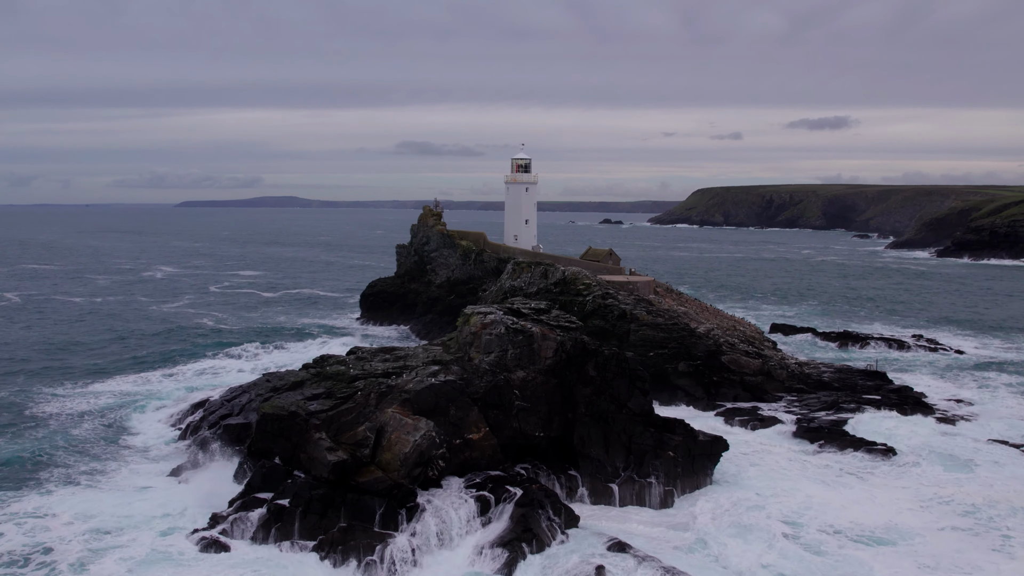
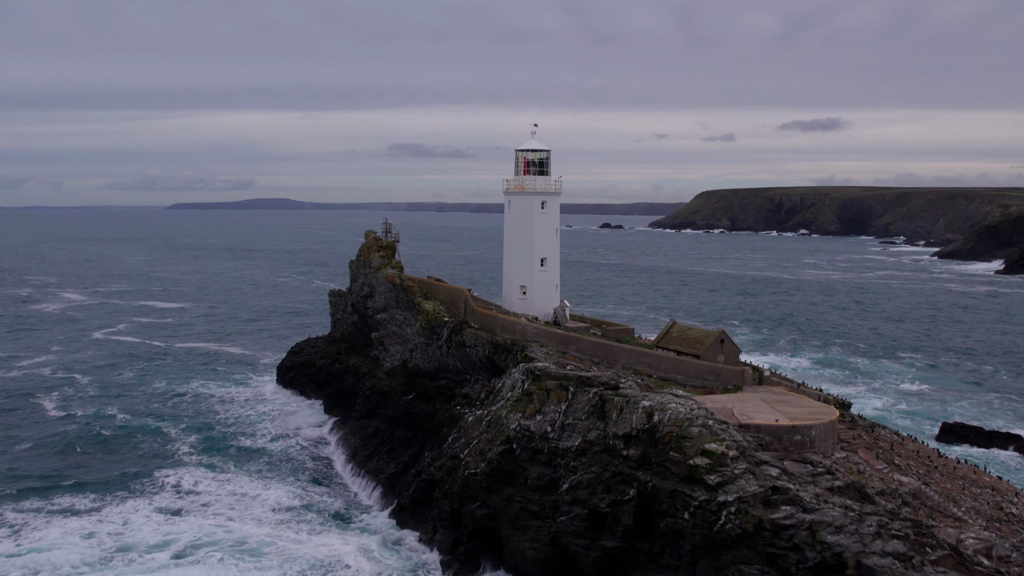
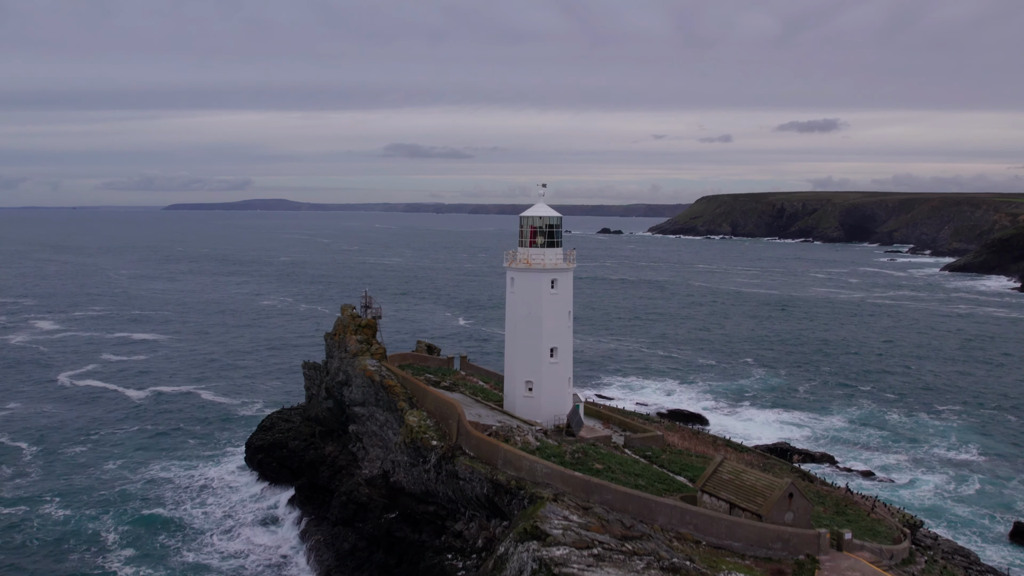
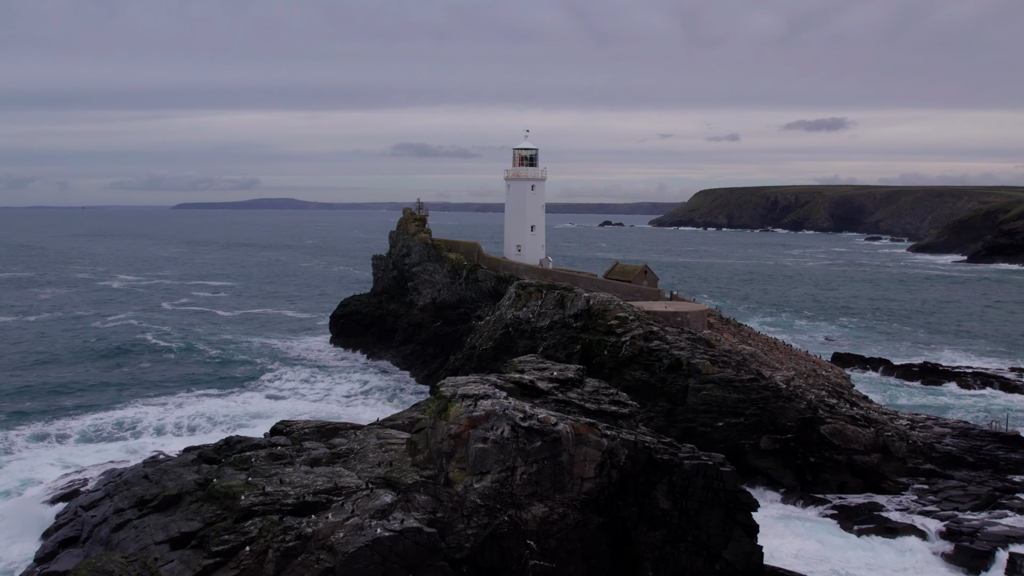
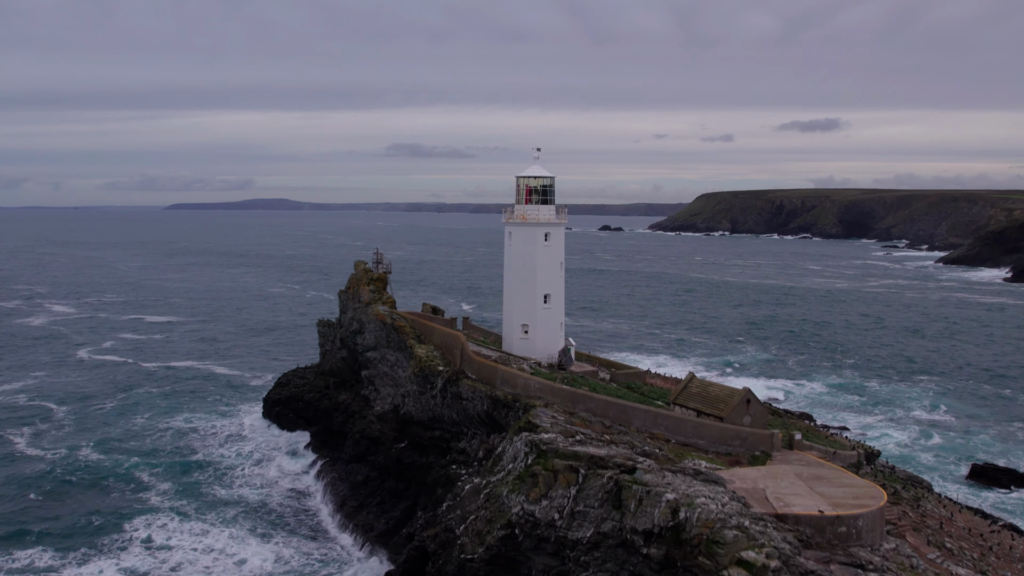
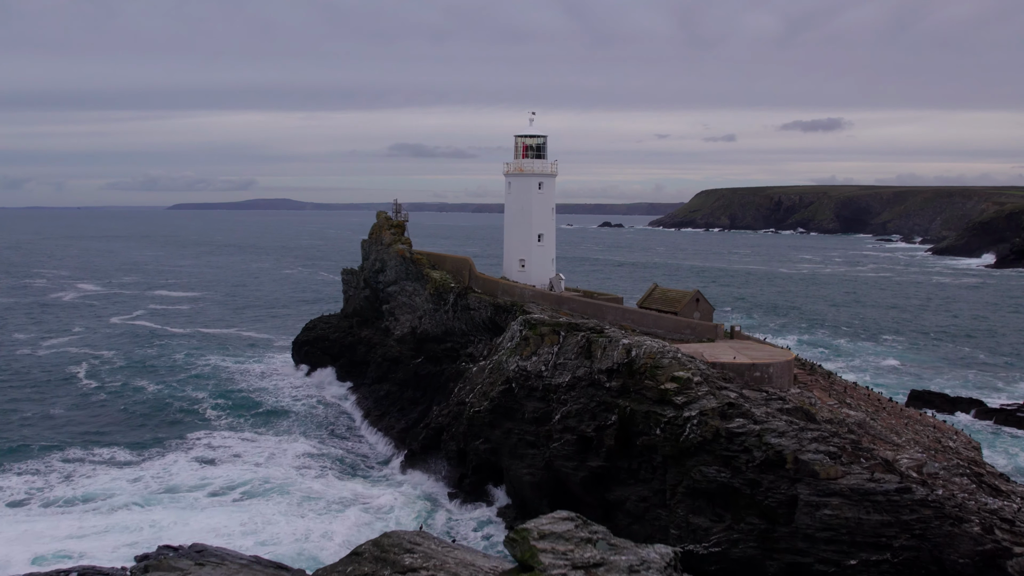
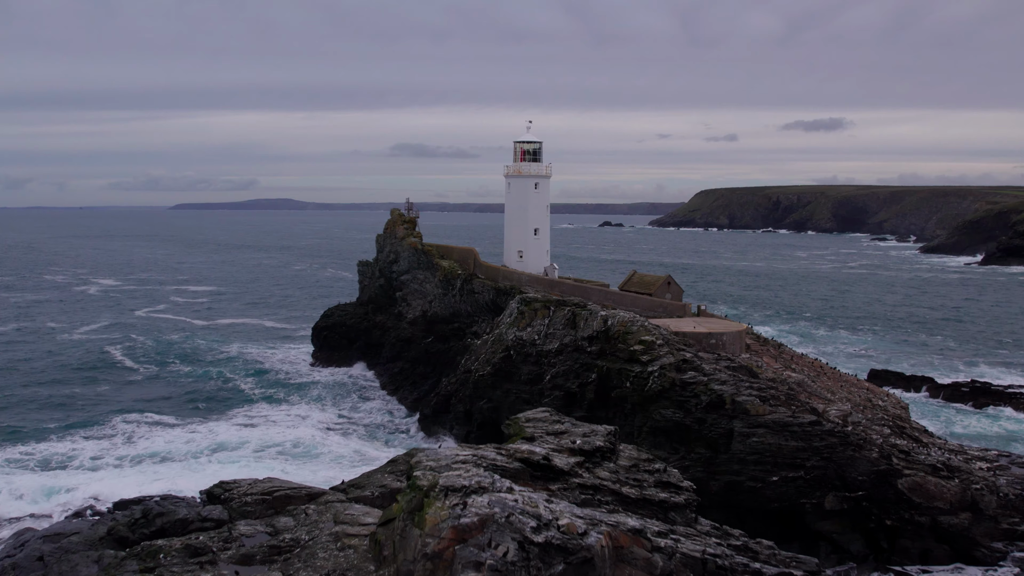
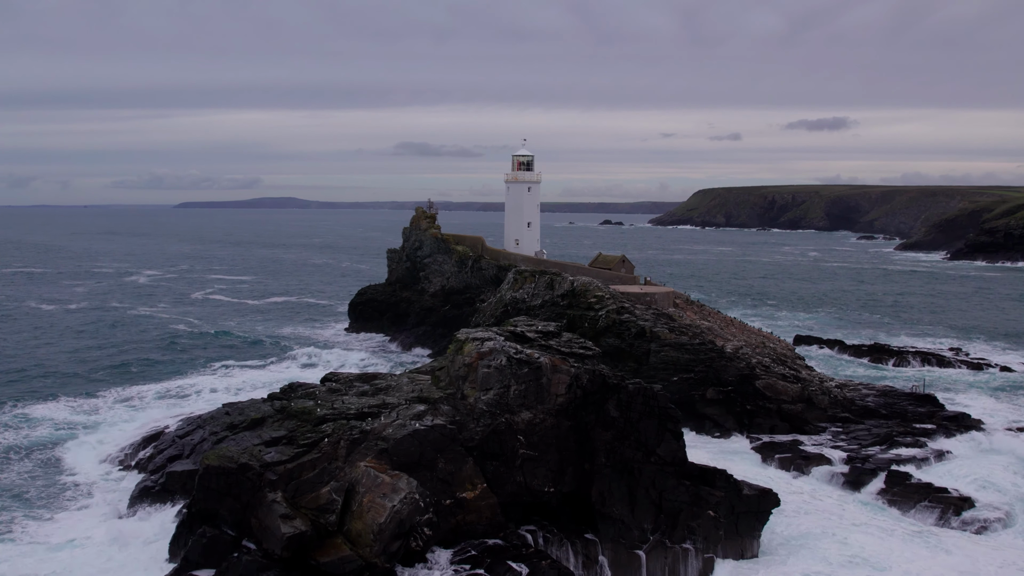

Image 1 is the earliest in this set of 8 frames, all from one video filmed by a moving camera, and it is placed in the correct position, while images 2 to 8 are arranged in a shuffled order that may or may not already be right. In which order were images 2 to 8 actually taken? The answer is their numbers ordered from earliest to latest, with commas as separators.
8, 4, 7, 6, 2, 5, 3
